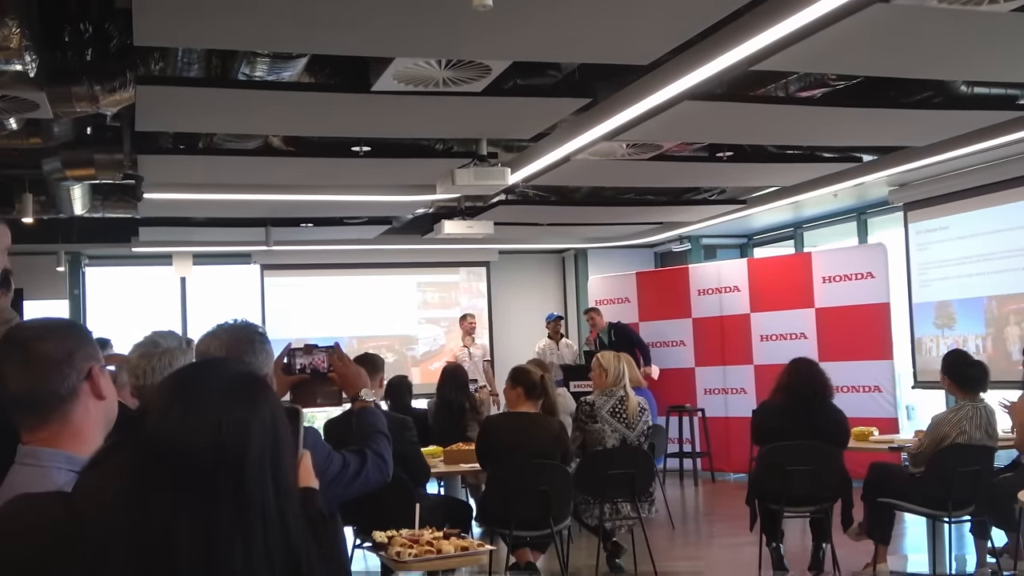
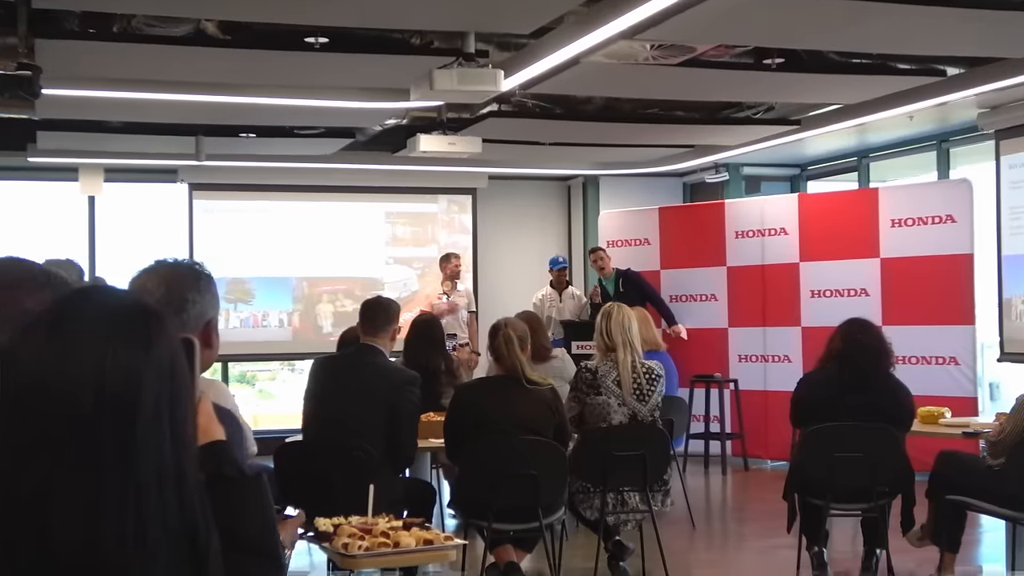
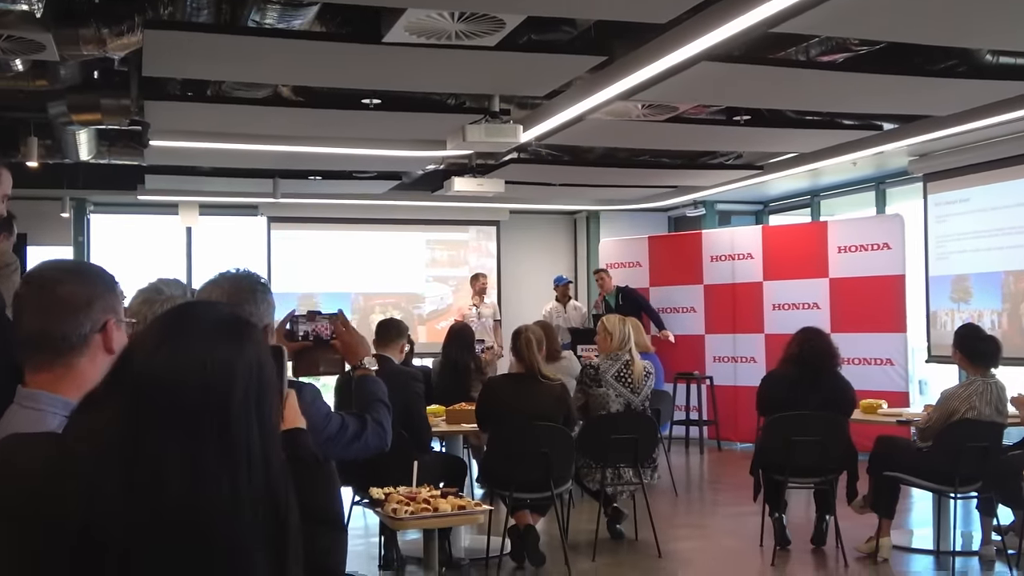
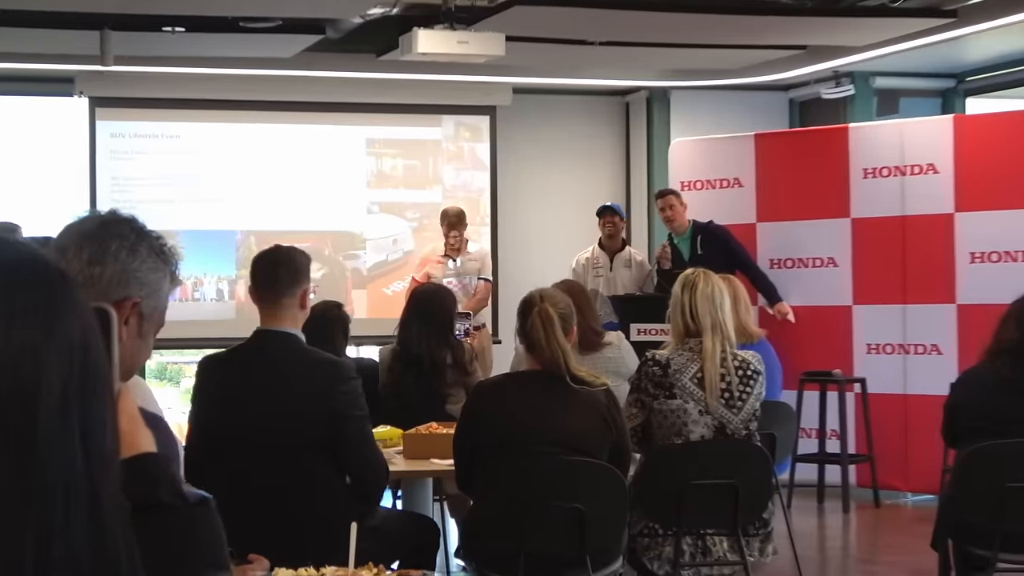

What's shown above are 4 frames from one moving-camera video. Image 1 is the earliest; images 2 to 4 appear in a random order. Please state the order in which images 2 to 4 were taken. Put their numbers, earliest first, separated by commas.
3, 2, 4
